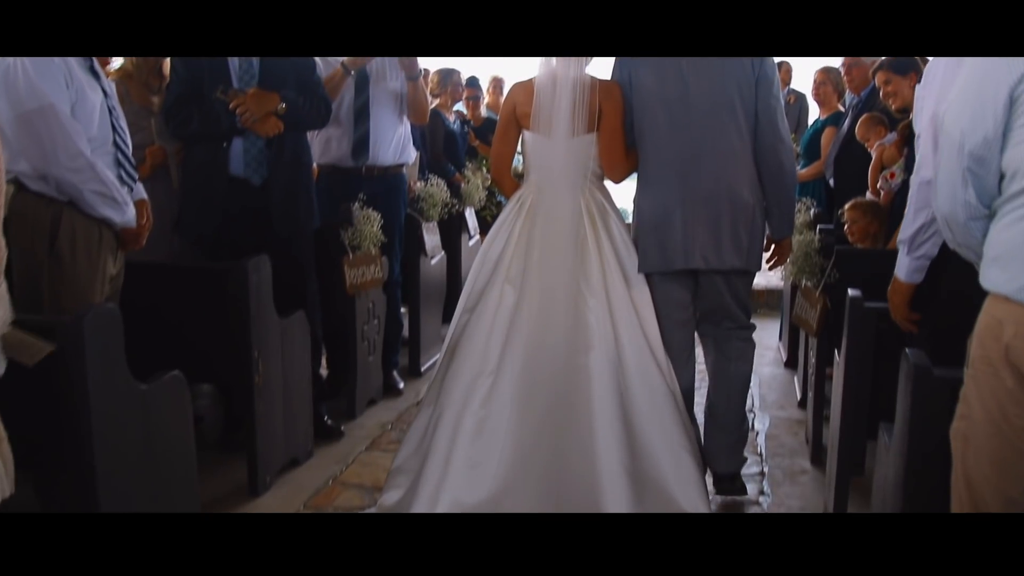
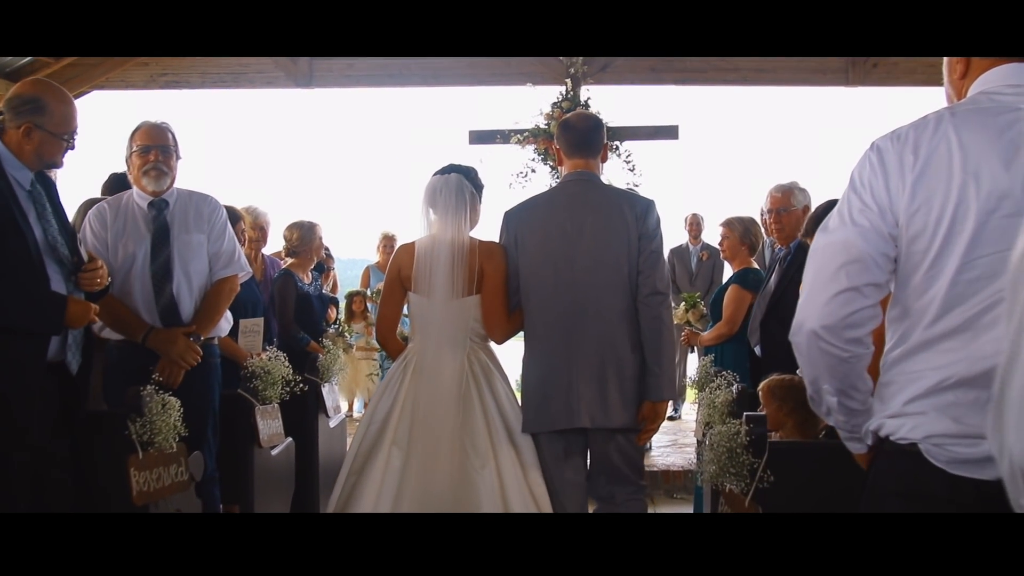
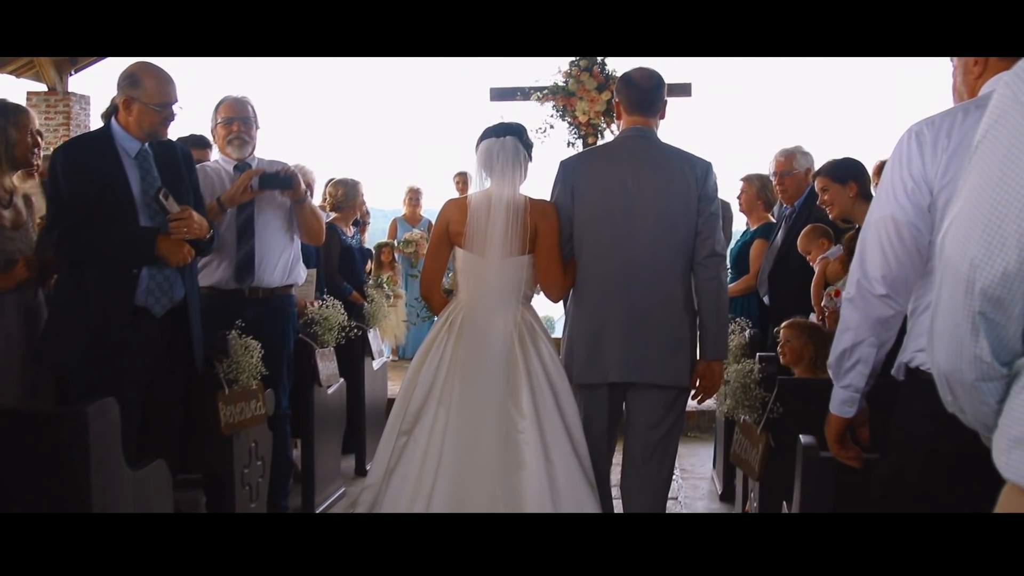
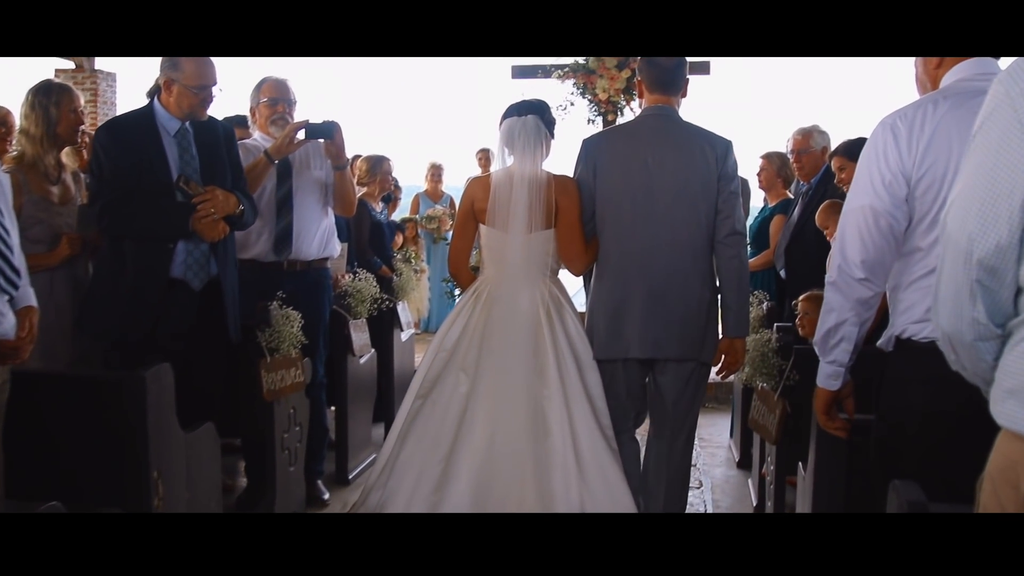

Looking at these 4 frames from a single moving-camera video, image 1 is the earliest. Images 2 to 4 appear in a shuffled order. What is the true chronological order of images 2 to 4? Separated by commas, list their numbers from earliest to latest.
4, 3, 2
